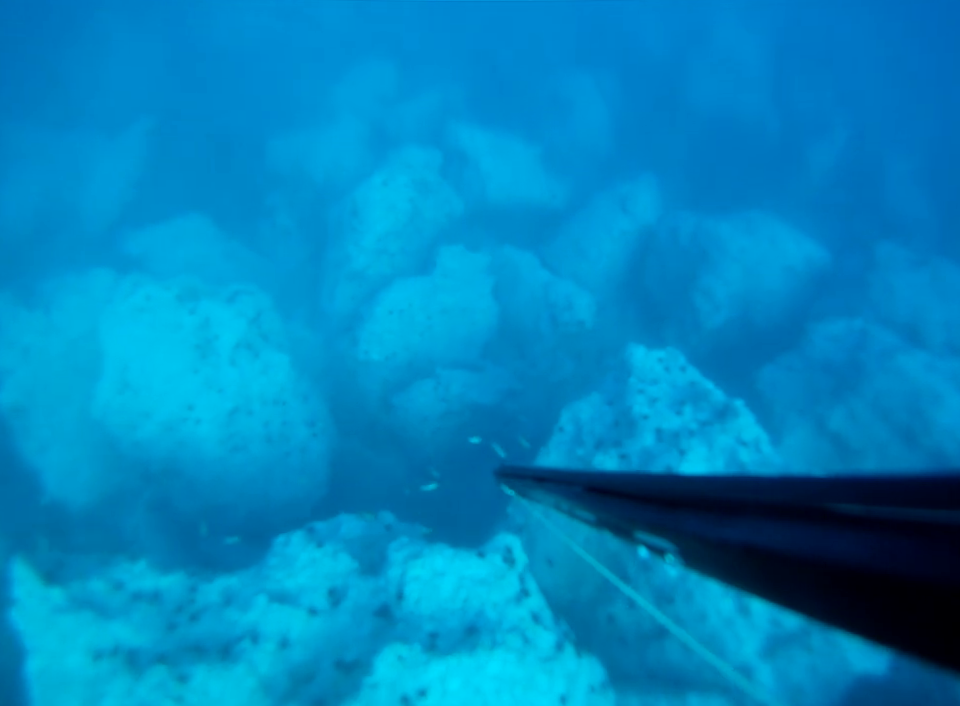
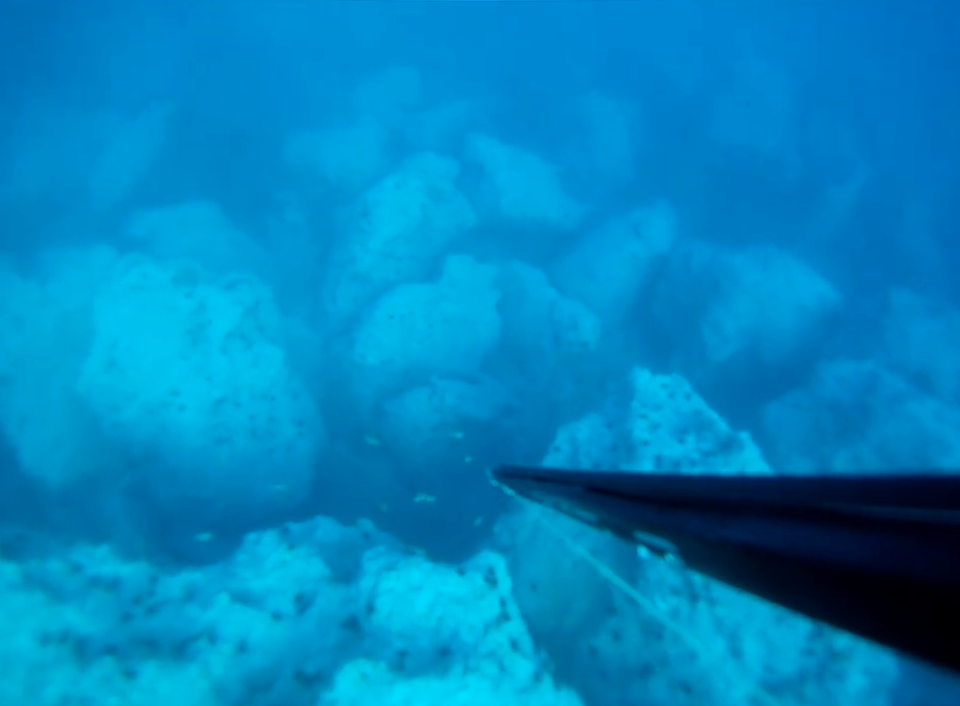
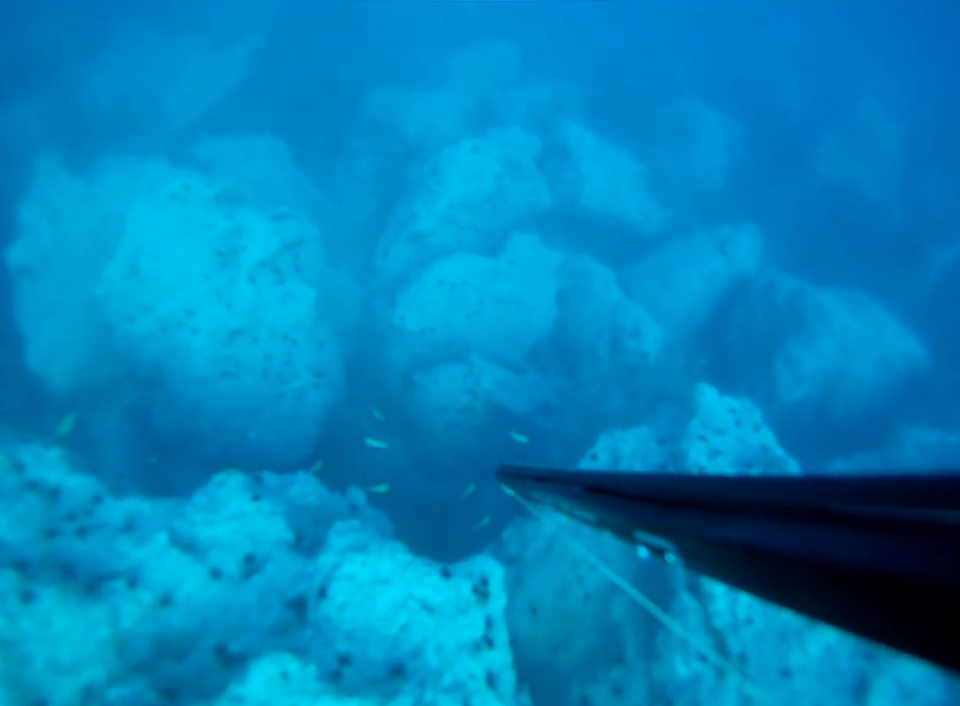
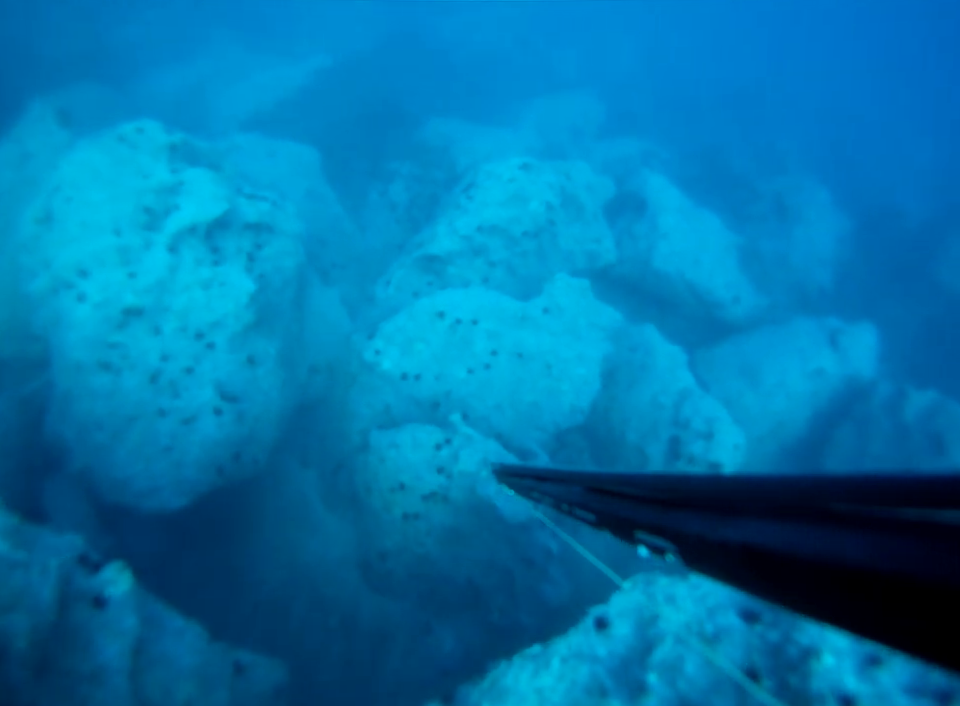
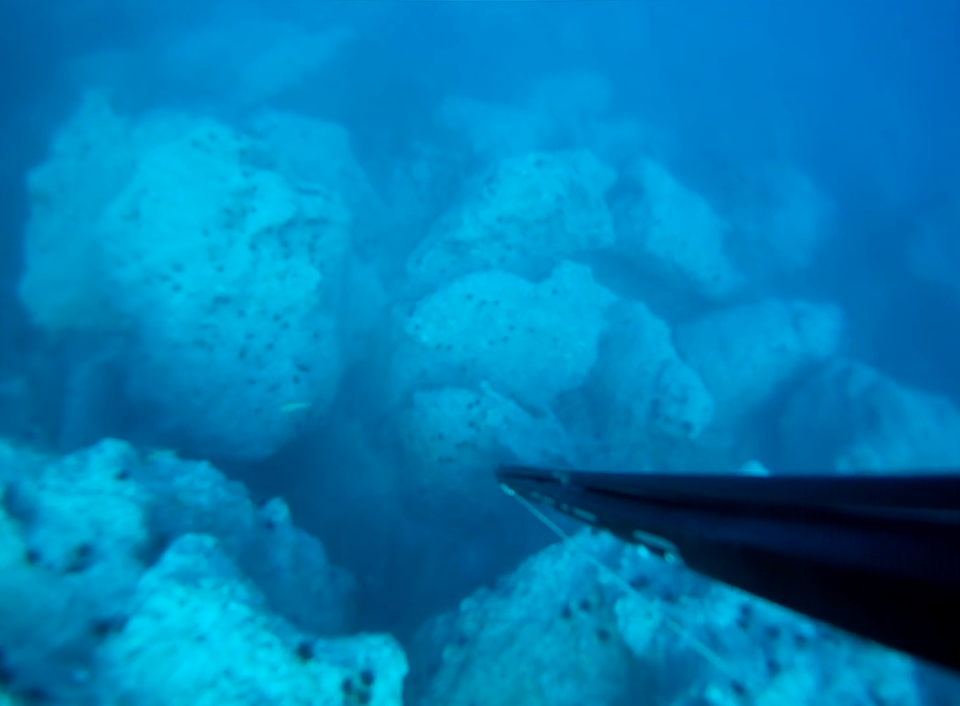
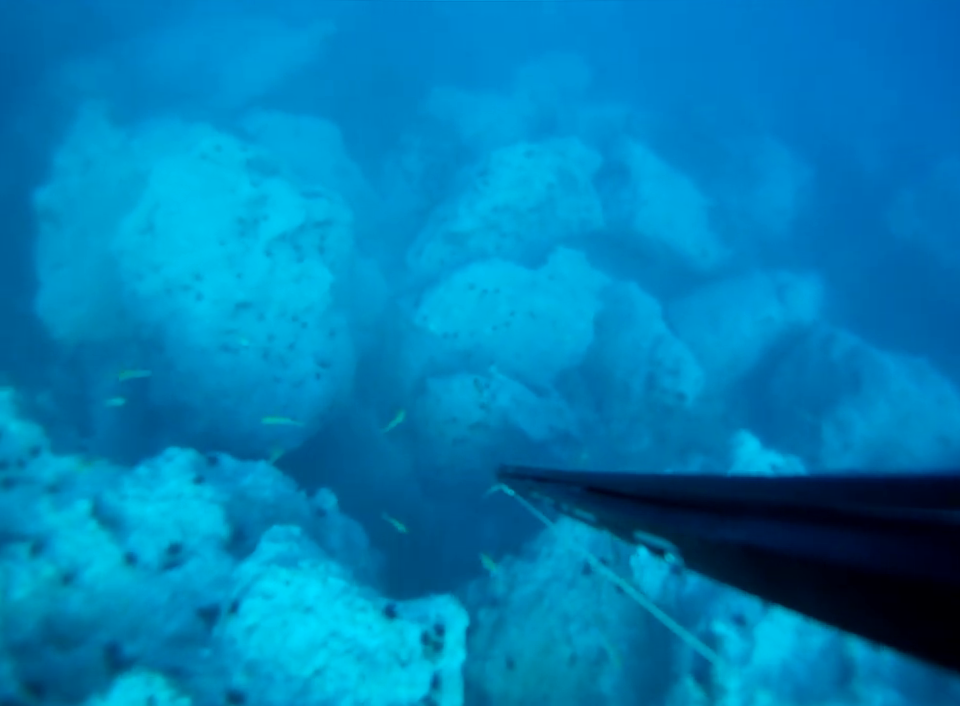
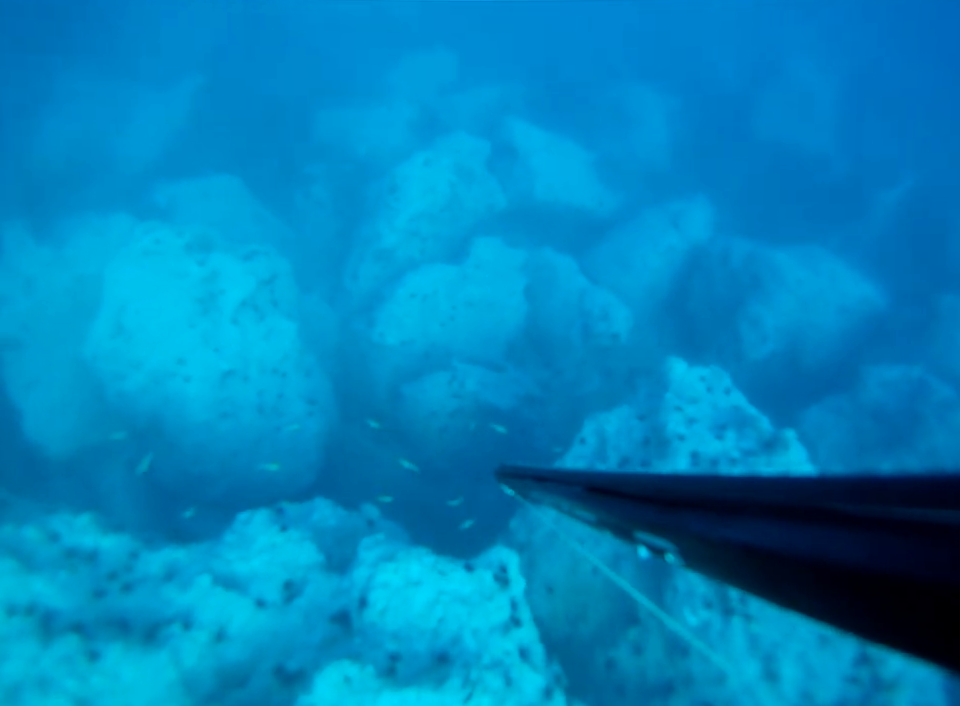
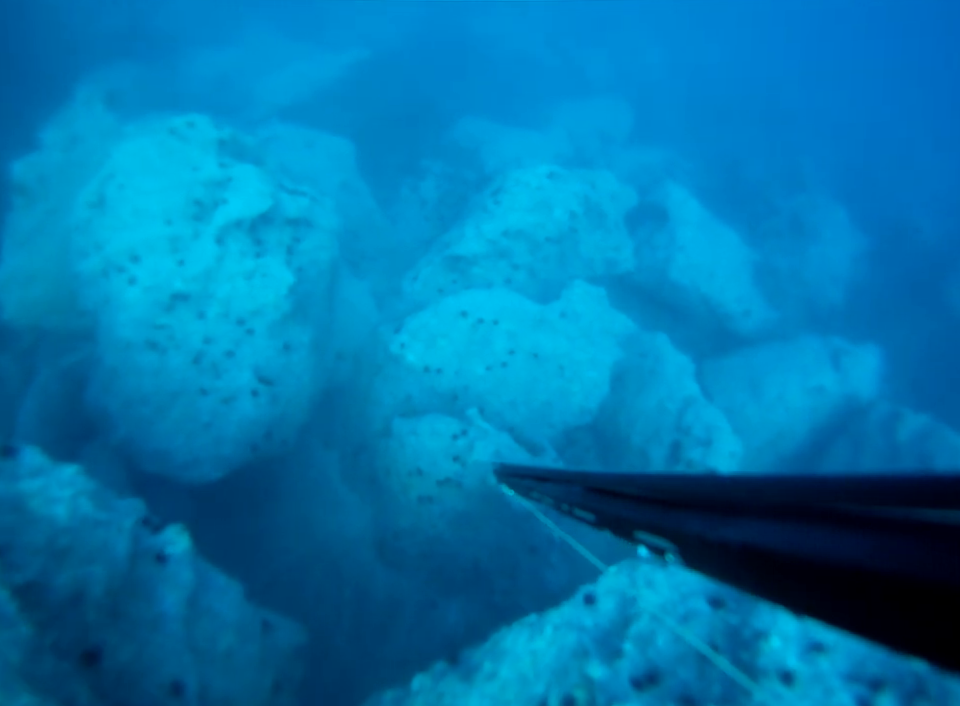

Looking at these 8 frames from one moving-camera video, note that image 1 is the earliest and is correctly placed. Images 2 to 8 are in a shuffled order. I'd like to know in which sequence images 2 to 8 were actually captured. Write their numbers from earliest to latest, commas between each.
2, 7, 3, 6, 5, 8, 4
